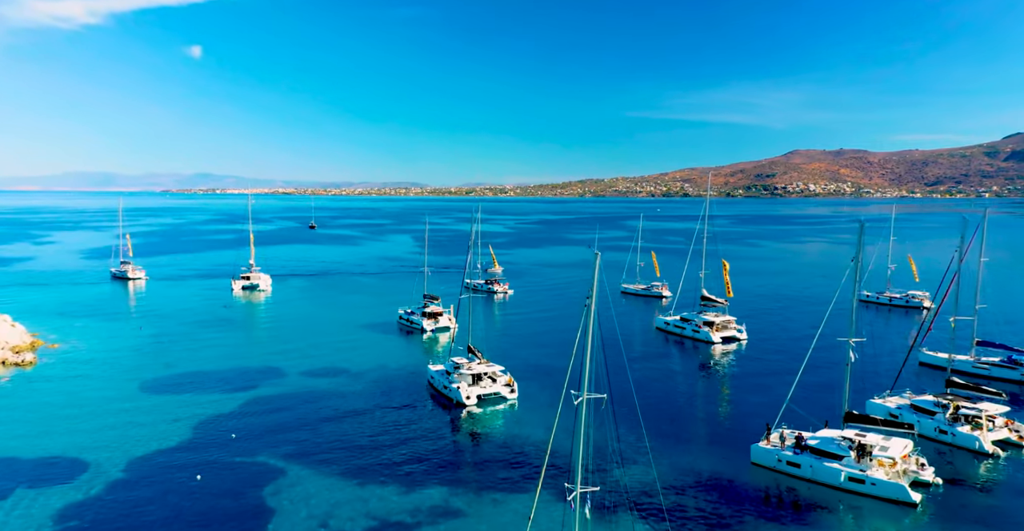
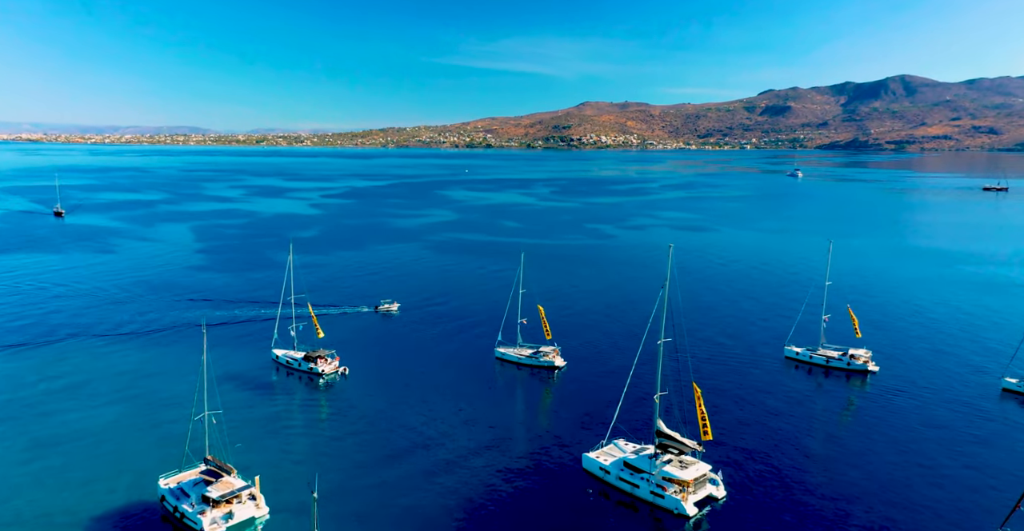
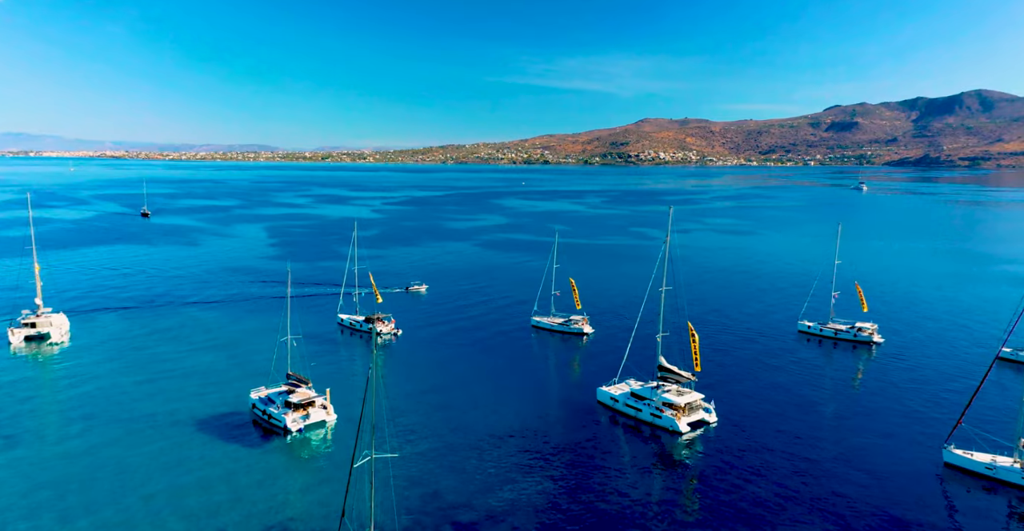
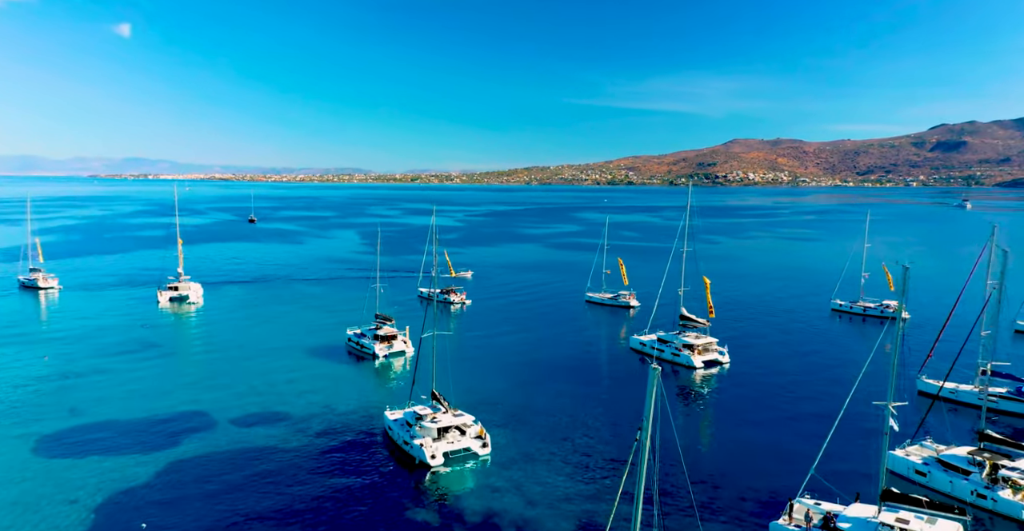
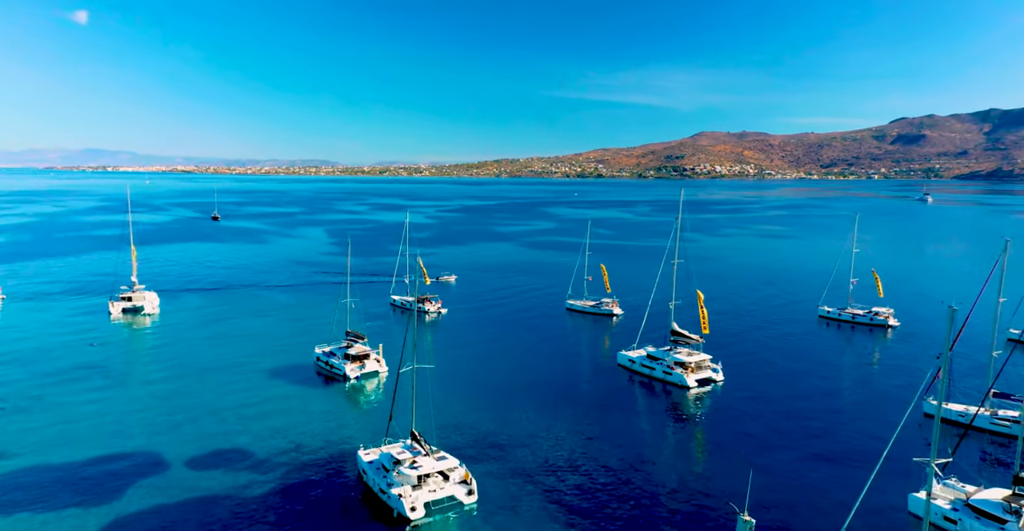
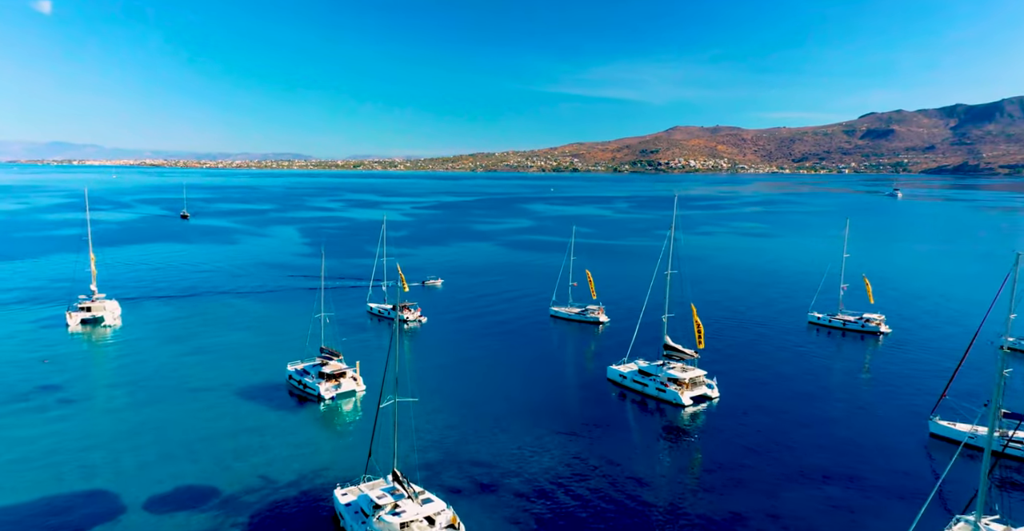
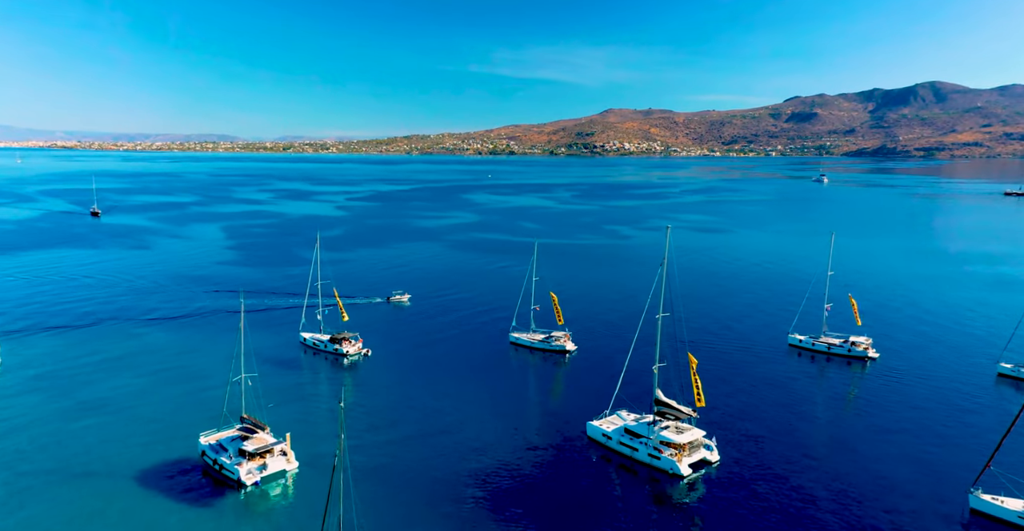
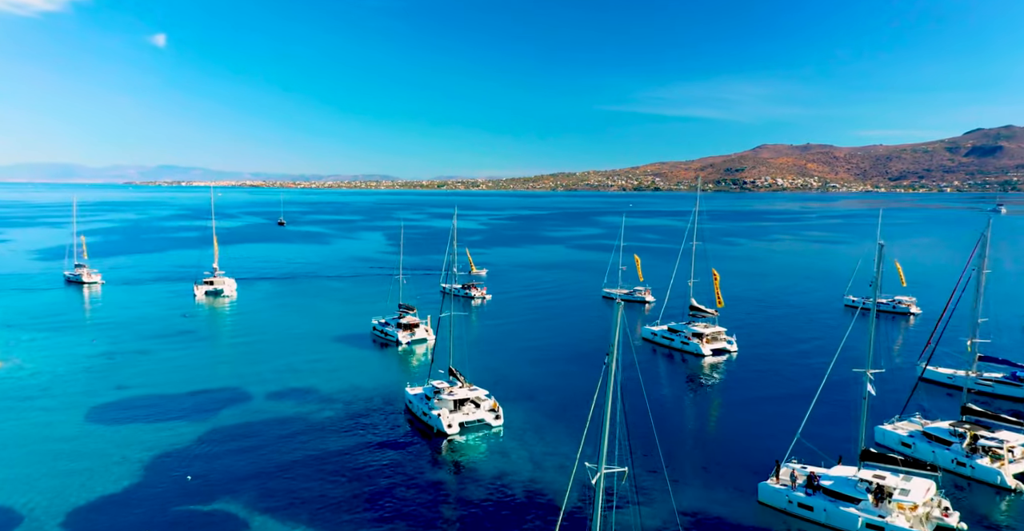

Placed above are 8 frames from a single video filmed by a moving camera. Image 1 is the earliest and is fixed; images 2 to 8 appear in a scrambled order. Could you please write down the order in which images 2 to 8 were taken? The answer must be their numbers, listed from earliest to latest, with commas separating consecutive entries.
8, 4, 5, 6, 3, 7, 2
